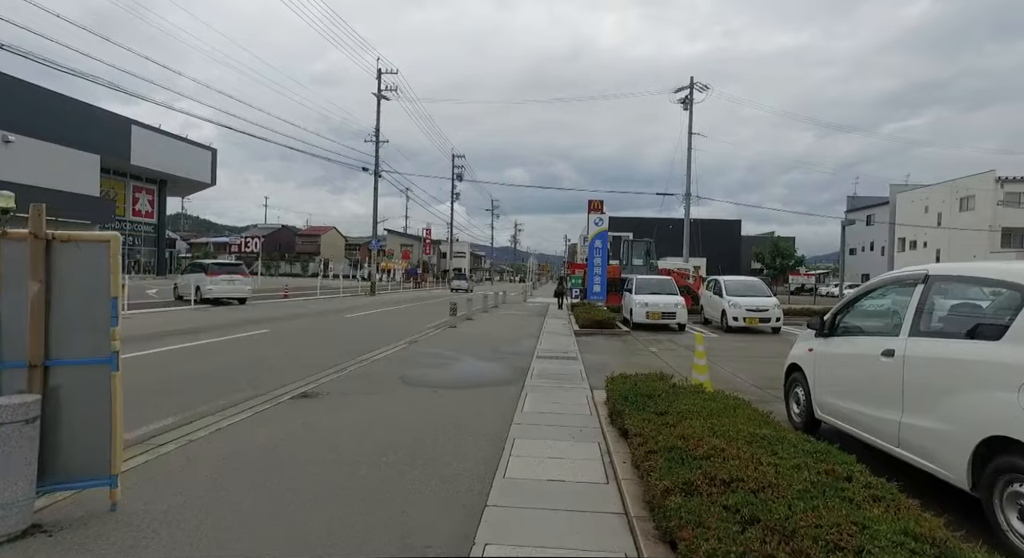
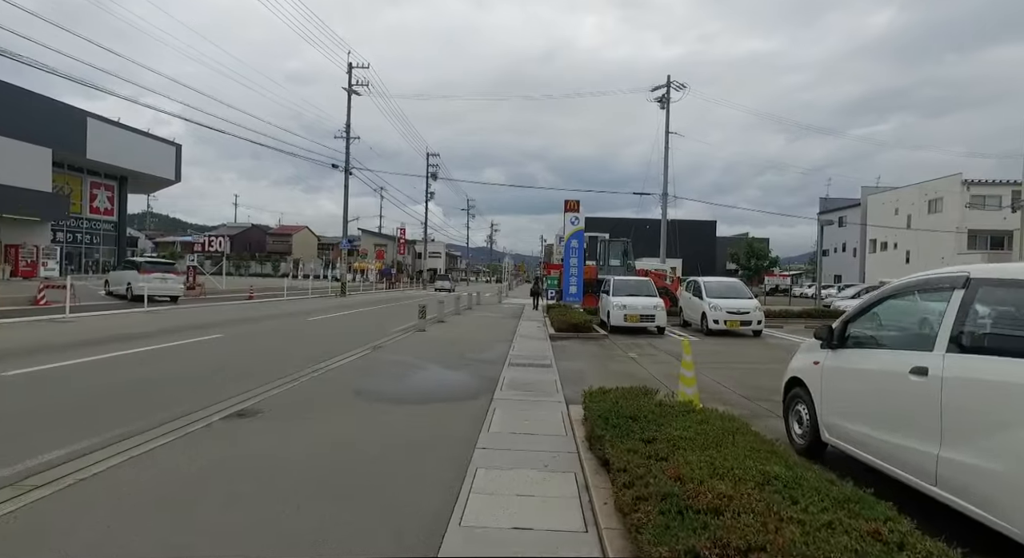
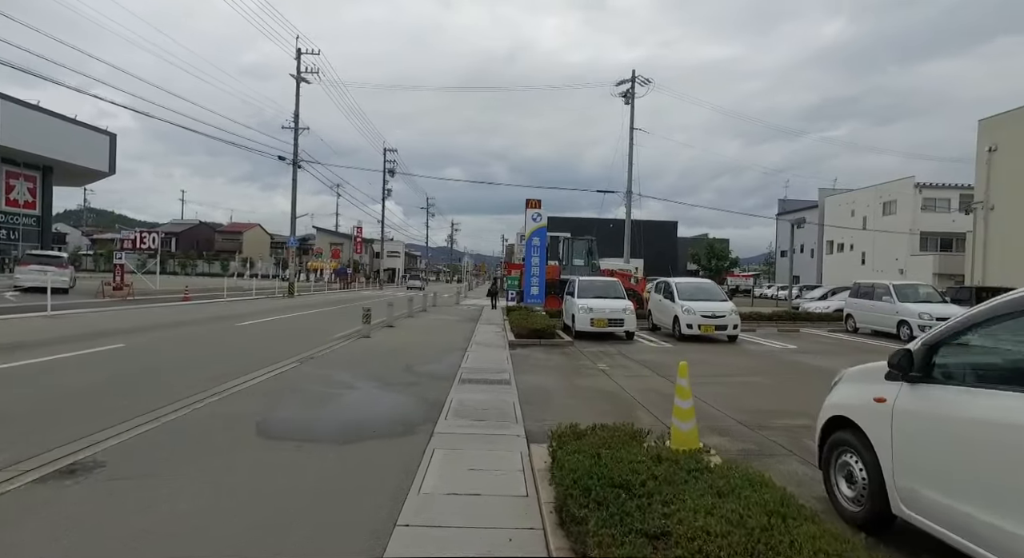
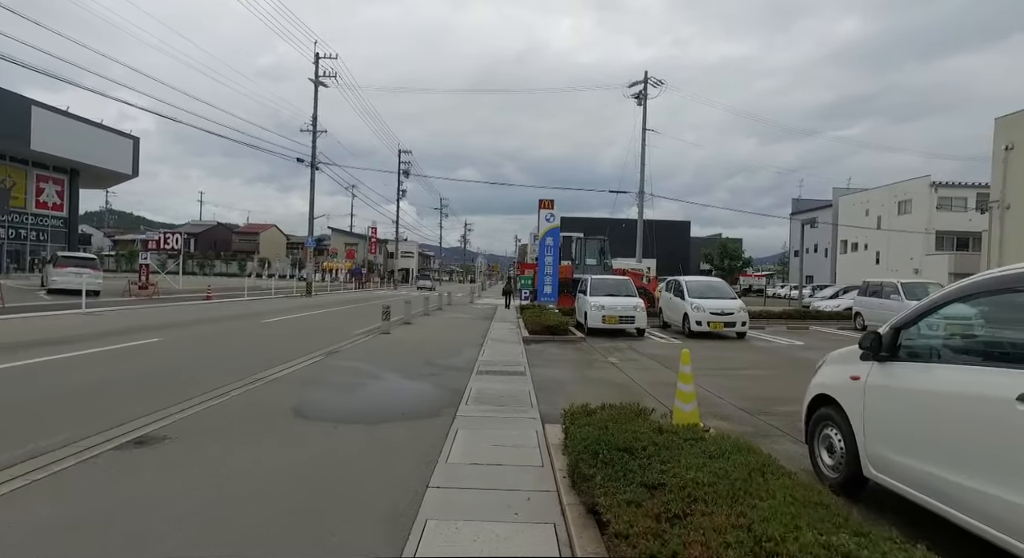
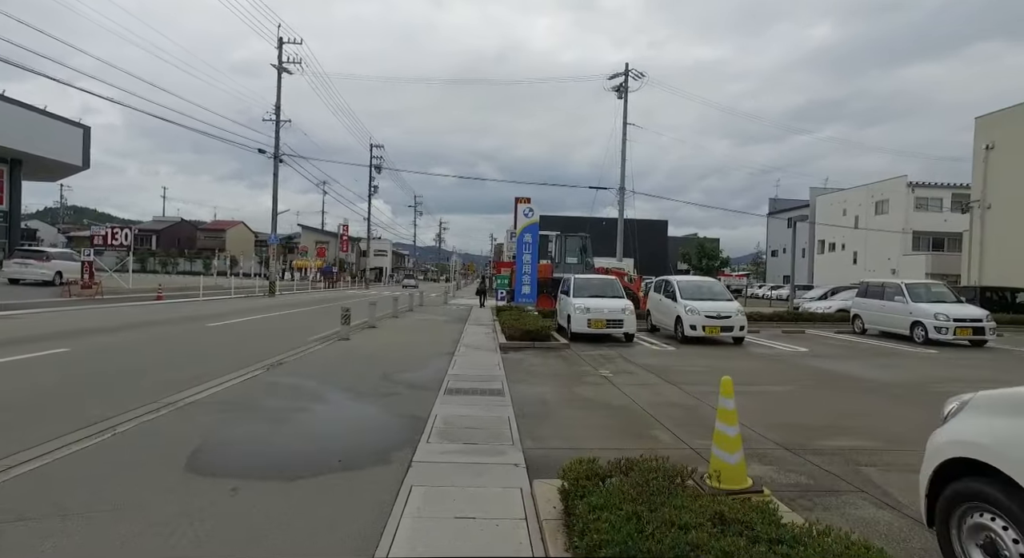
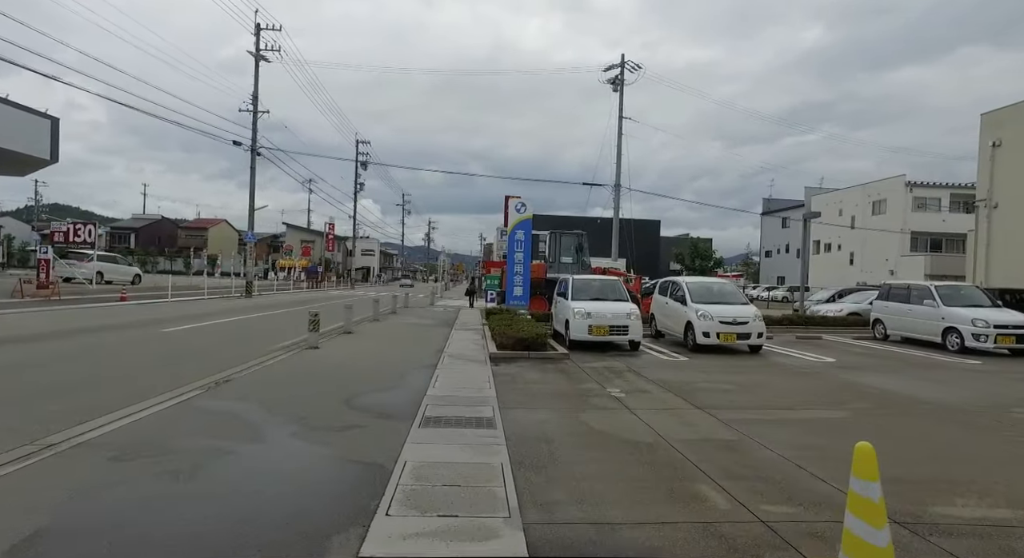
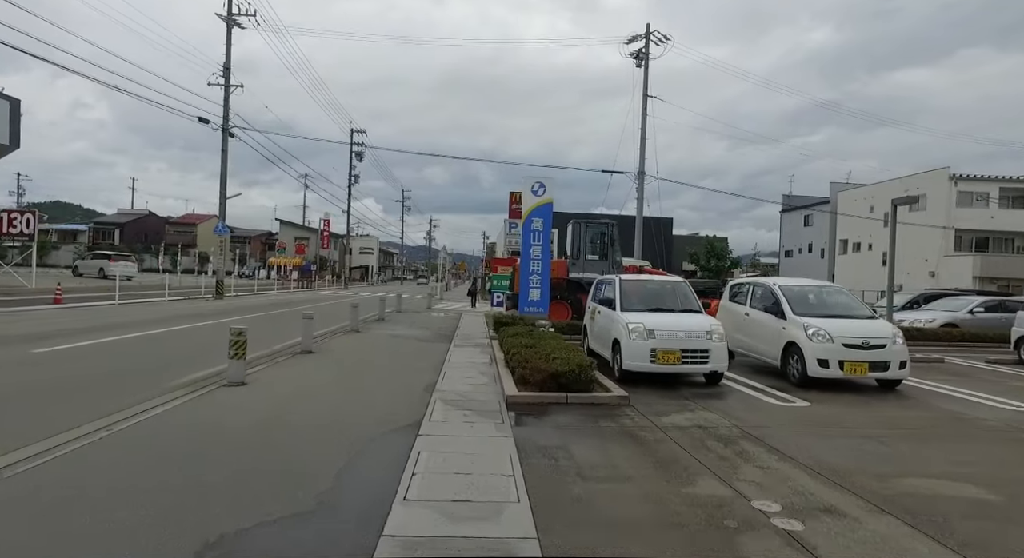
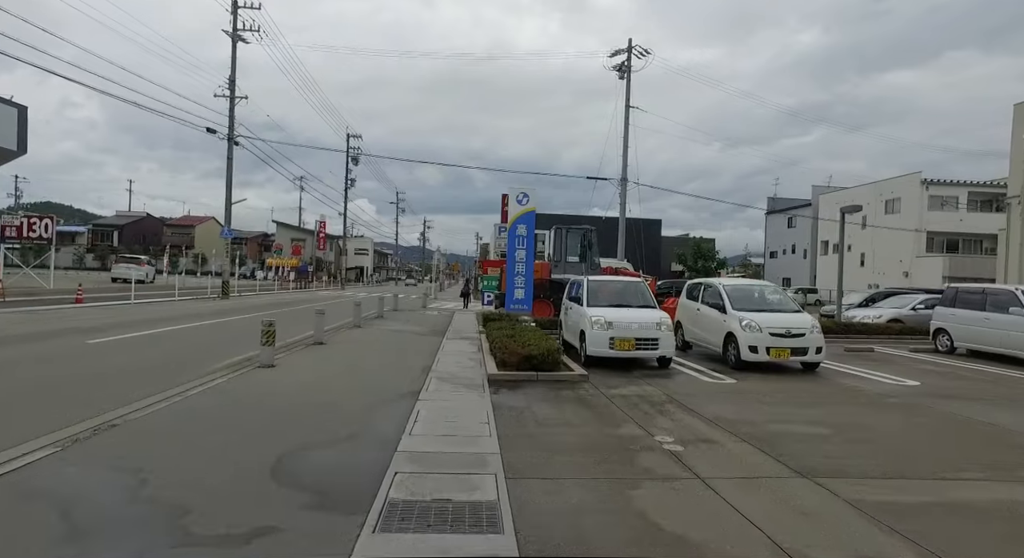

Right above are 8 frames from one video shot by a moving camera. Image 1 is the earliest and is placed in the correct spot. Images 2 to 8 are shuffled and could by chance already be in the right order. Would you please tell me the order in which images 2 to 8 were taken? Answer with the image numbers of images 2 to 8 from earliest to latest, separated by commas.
2, 4, 3, 5, 6, 8, 7
